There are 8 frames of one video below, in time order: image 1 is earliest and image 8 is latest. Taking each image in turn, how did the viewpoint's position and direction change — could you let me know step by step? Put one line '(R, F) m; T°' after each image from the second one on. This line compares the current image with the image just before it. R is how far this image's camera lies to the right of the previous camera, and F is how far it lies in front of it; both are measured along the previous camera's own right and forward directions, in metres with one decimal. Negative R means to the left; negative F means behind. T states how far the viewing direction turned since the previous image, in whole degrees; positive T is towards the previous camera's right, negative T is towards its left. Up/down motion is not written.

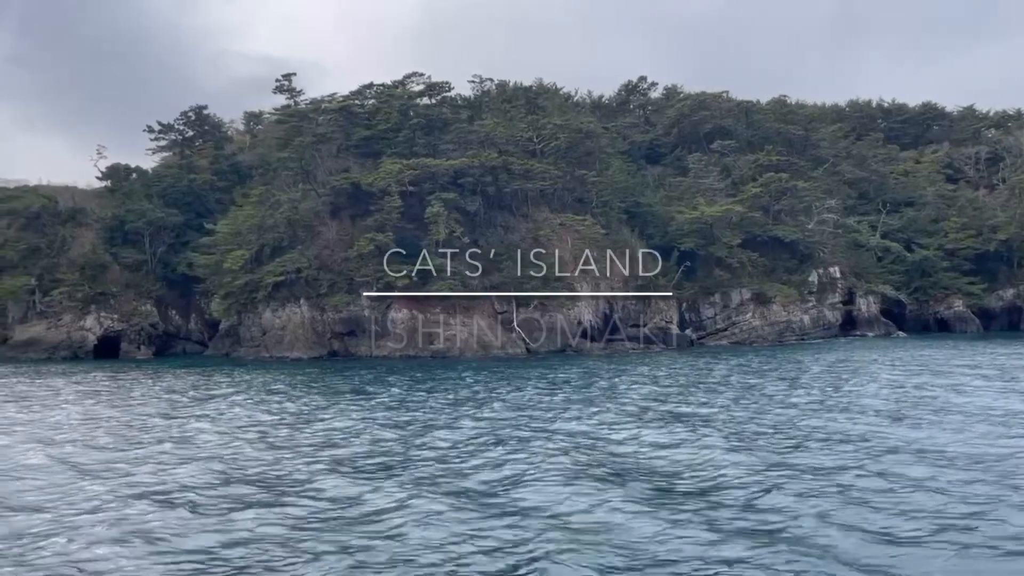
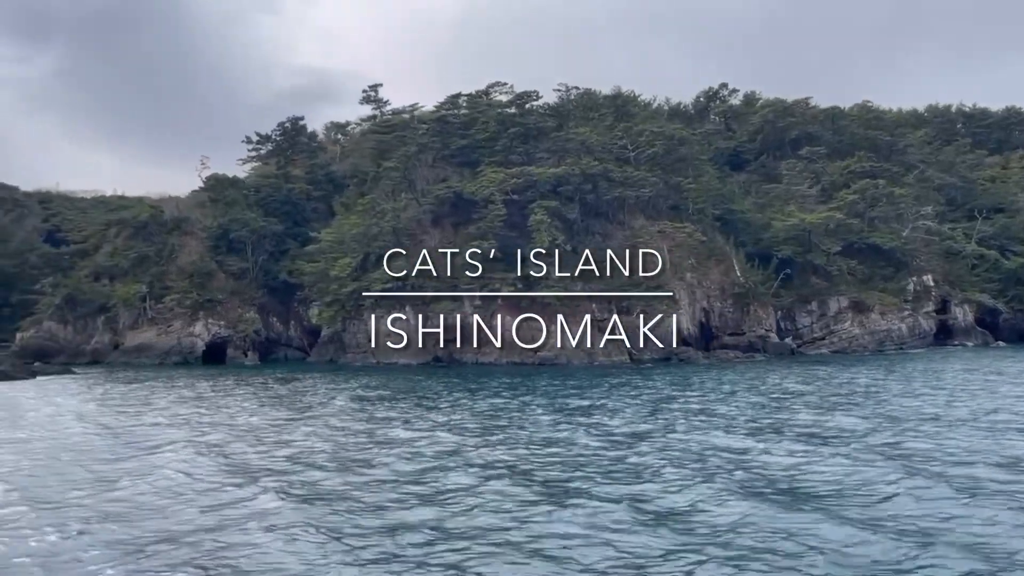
(-3.0, -0.2) m; -3°
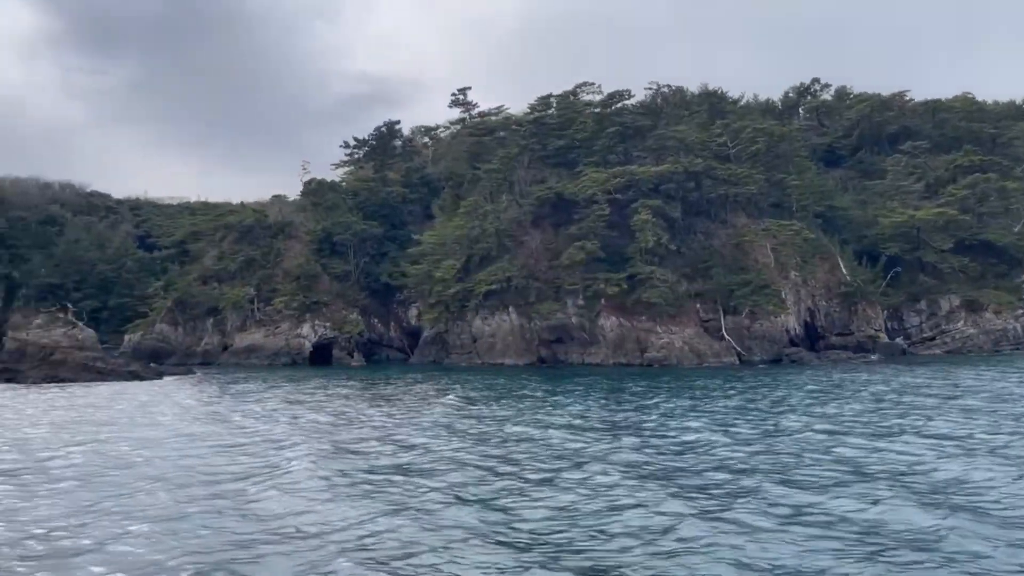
(-2.2, 0.0) m; -4°
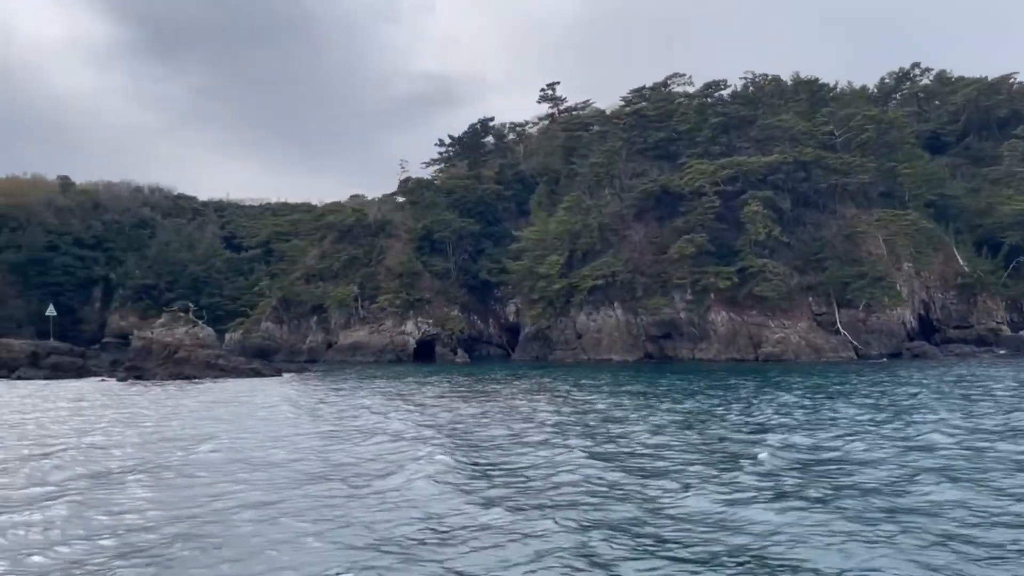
(-2.3, +0.2) m; -4°
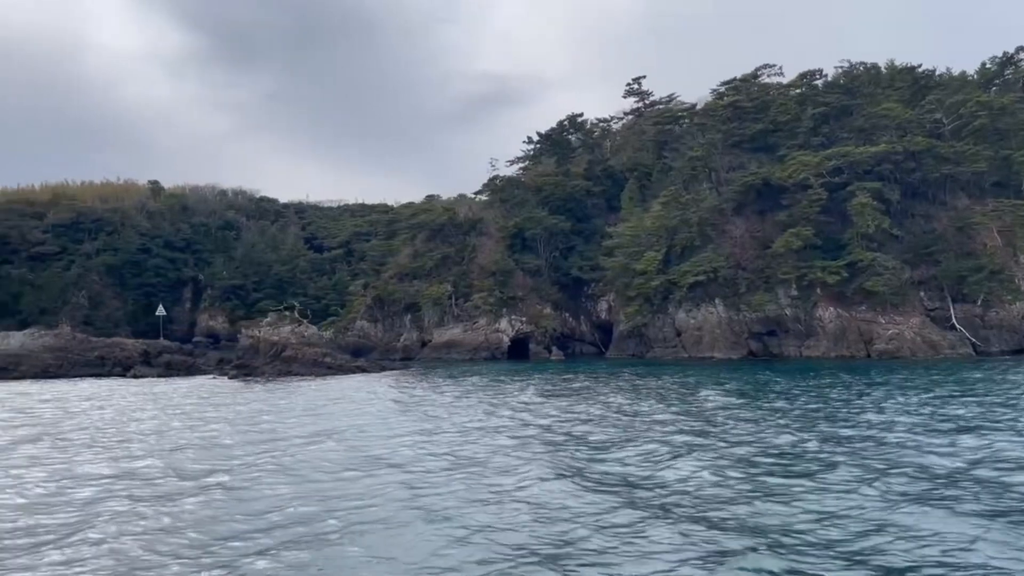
(-1.7, +0.2) m; -4°
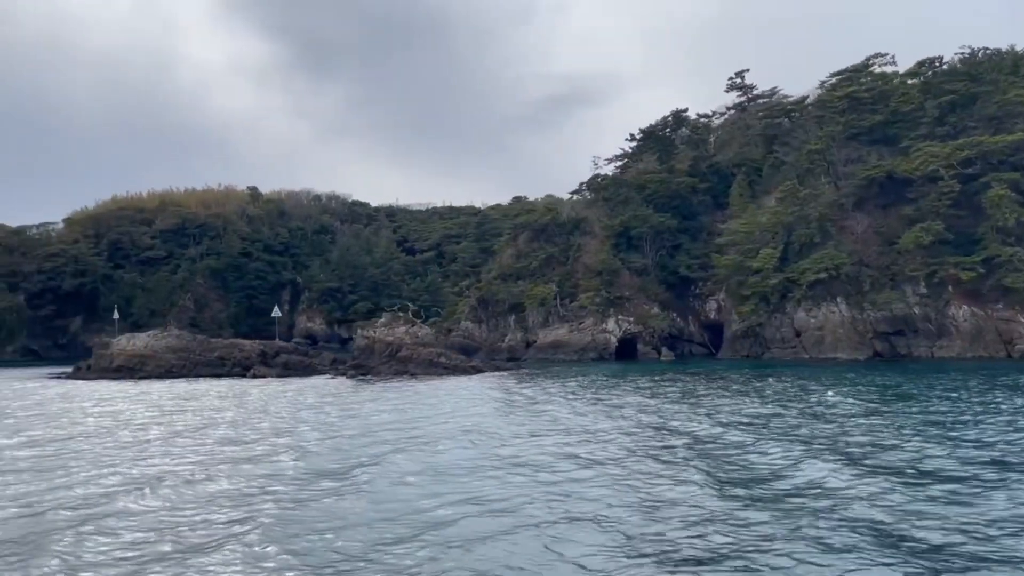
(-1.6, +0.4) m; -5°
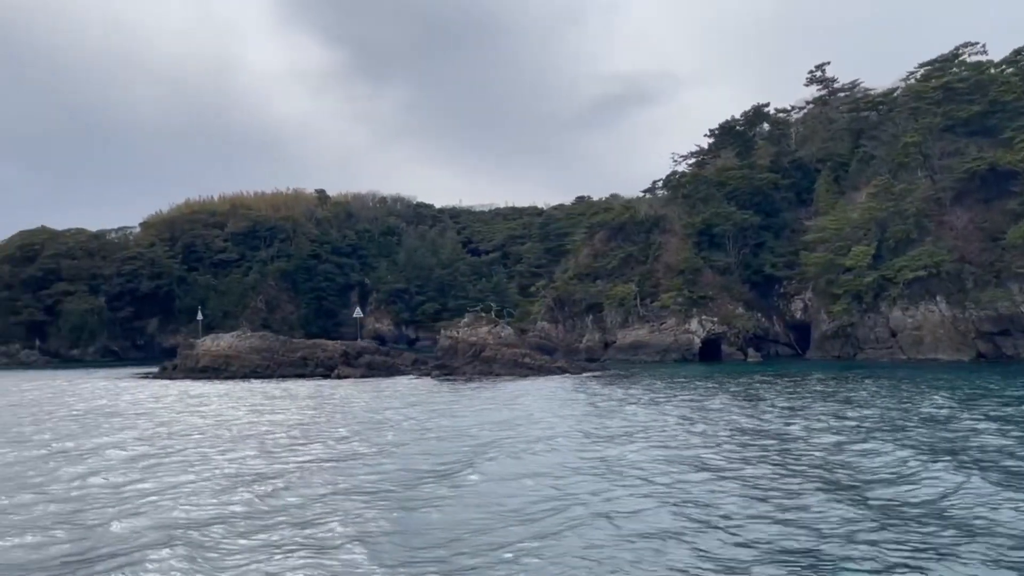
(-1.4, +0.4) m; -4°
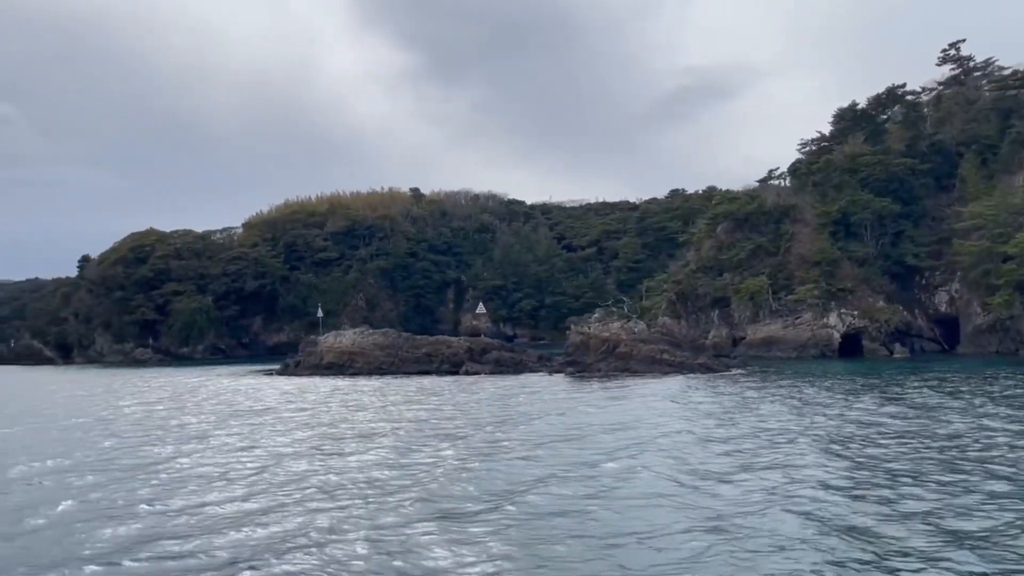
(-2.6, +1.0) m; -5°
